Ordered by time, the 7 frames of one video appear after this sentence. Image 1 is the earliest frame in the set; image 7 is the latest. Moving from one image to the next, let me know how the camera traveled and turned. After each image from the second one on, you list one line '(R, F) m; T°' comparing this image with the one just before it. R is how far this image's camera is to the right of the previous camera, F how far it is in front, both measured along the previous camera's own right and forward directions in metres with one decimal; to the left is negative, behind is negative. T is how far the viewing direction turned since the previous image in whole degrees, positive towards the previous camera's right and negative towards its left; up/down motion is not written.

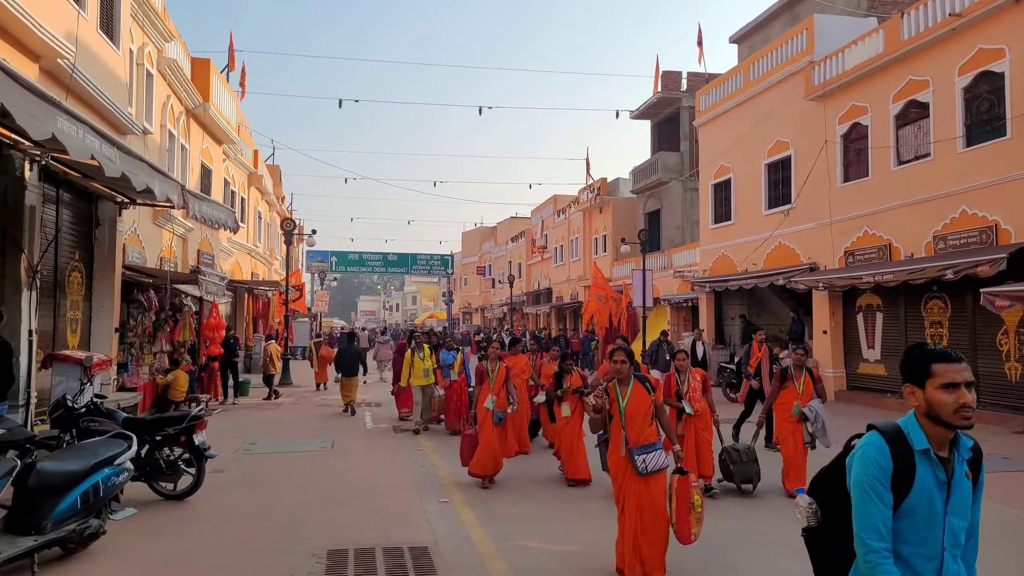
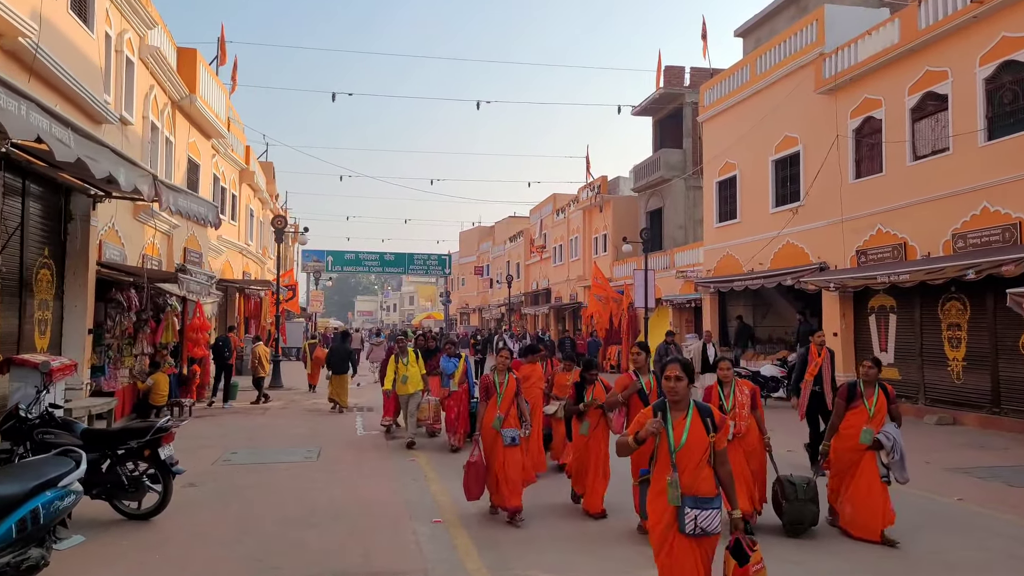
(0.0, +0.6) m; 0°
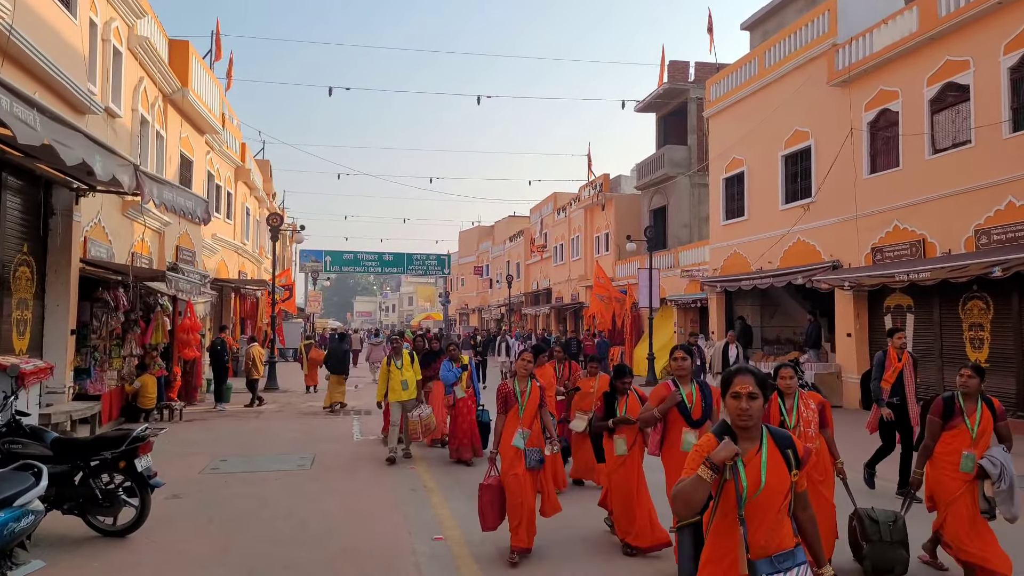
(-0.1, +0.5) m; 0°
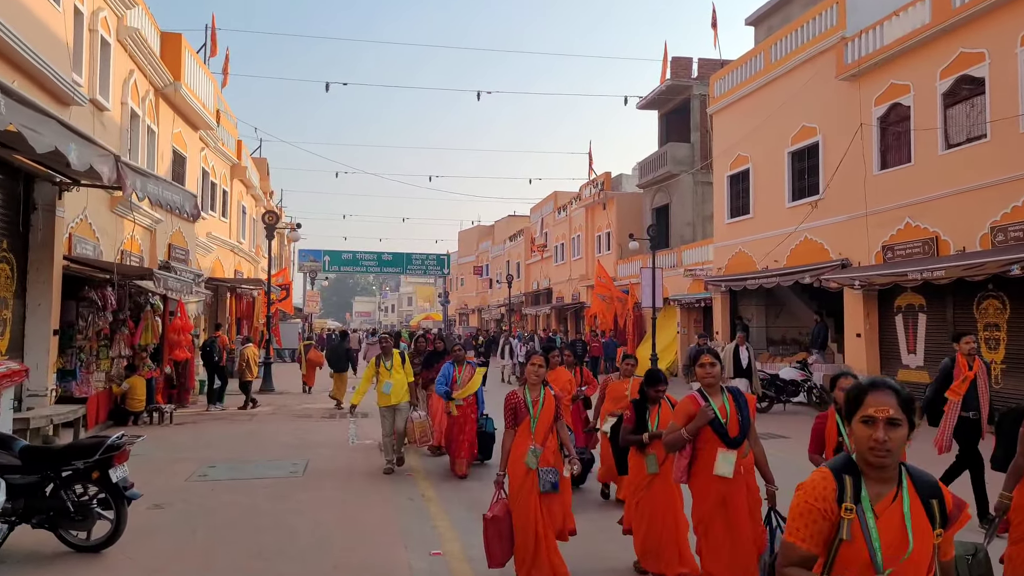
(0.0, +0.4) m; 0°
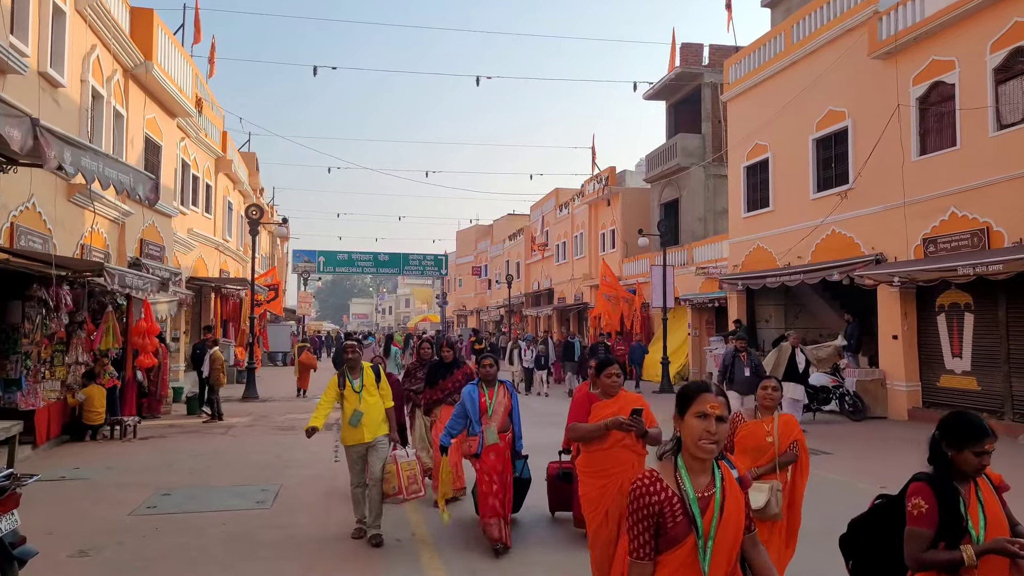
(-0.1, +1.3) m; 0°
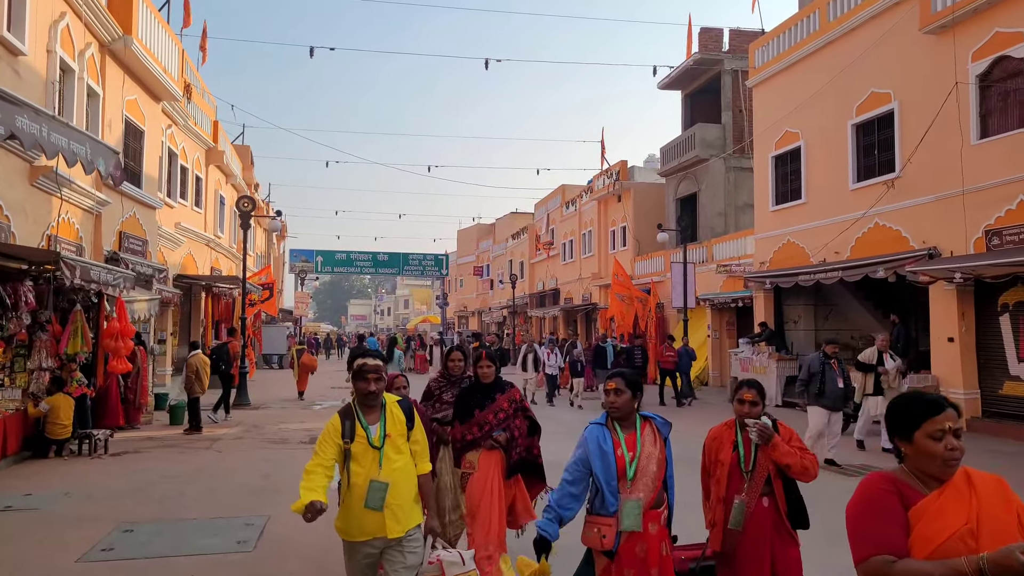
(-0.3, +1.2) m; 0°
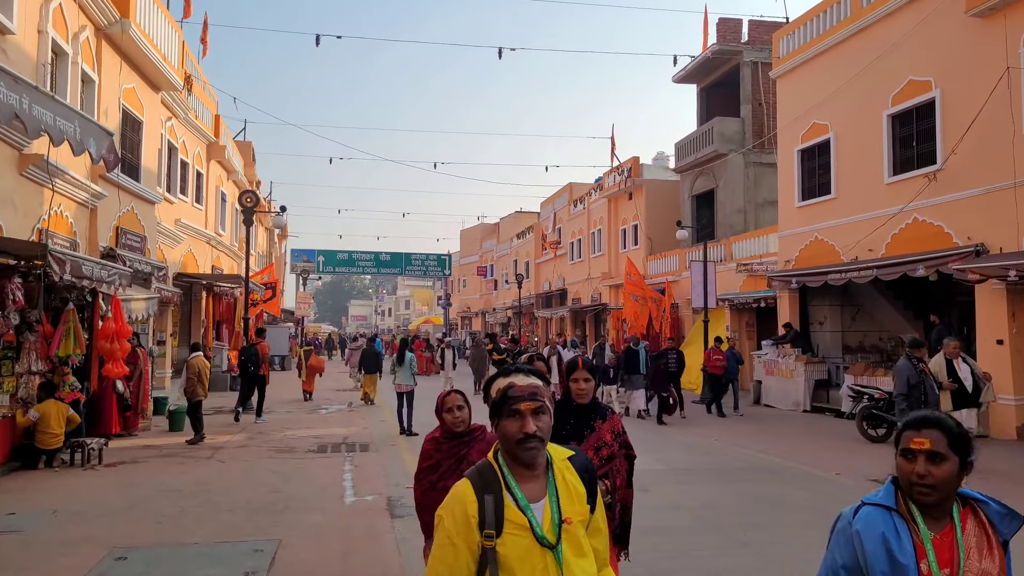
(-0.3, +0.7) m; 0°
